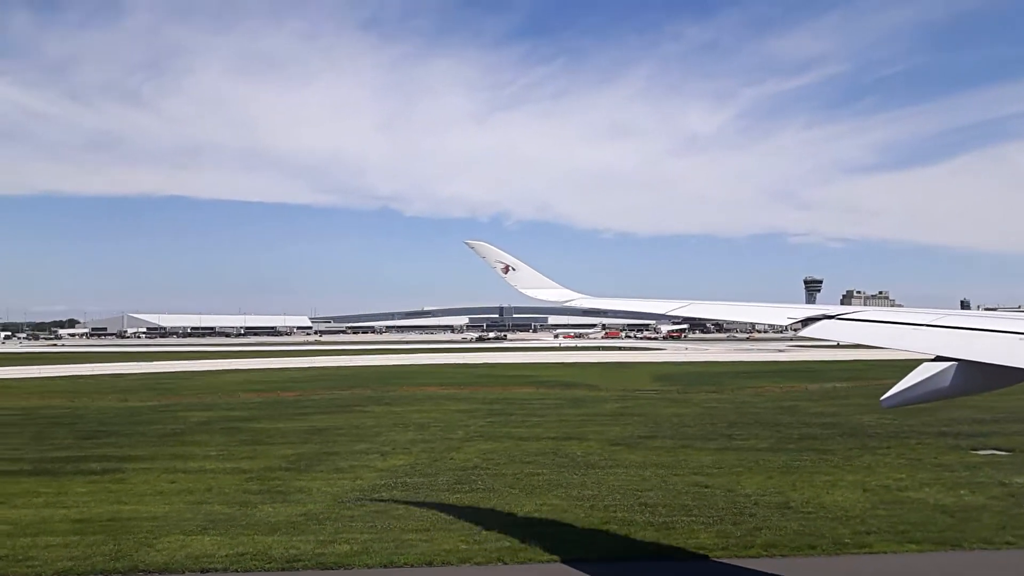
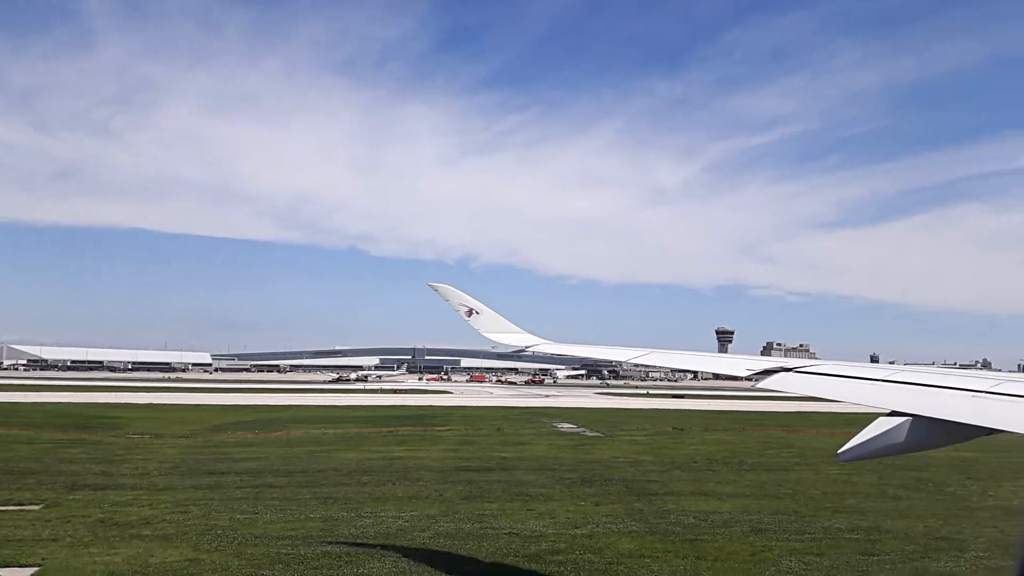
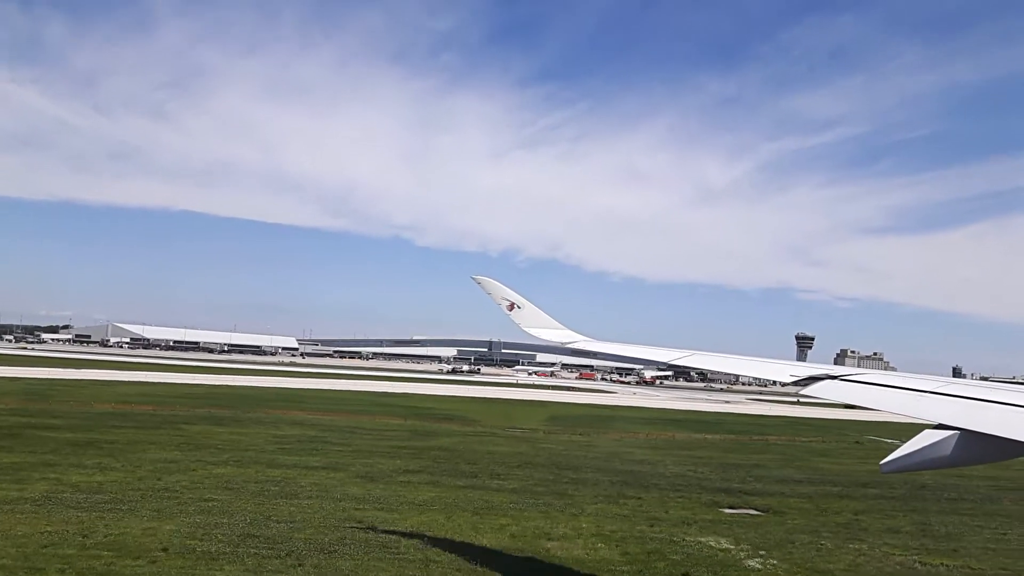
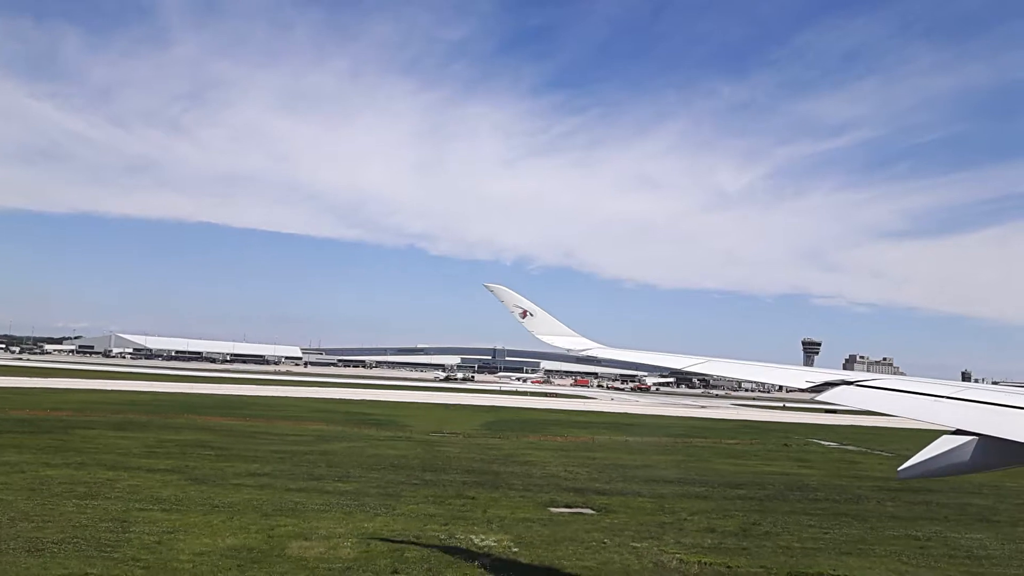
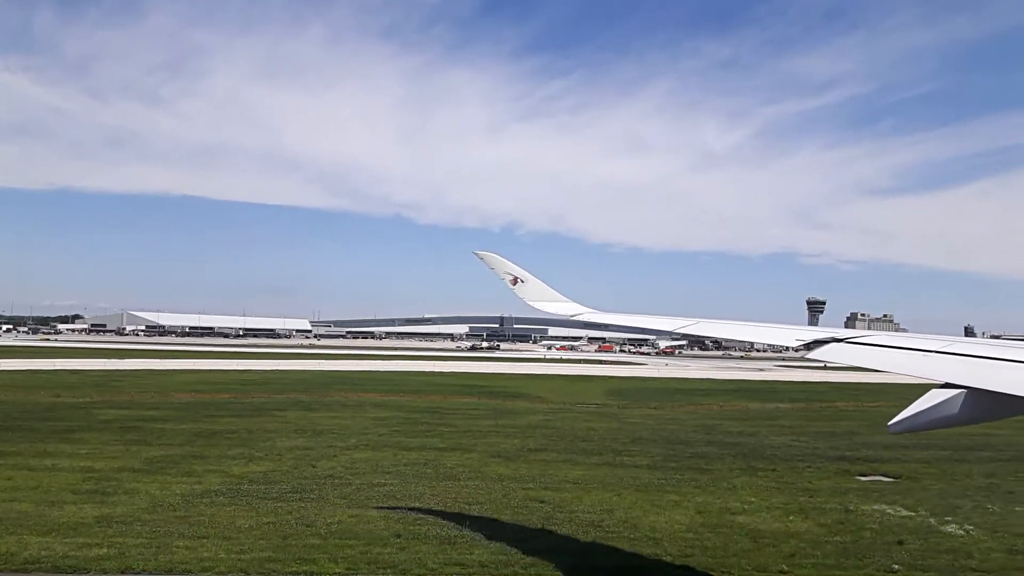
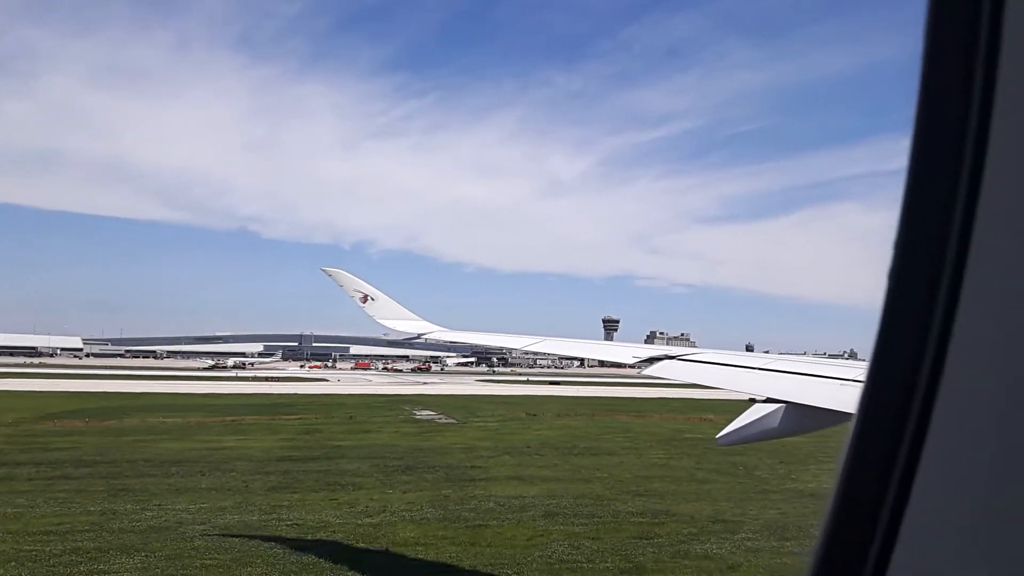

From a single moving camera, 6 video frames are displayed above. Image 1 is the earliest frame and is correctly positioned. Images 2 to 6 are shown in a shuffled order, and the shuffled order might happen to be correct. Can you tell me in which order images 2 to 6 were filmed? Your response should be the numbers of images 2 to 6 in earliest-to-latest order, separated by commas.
5, 3, 4, 2, 6
